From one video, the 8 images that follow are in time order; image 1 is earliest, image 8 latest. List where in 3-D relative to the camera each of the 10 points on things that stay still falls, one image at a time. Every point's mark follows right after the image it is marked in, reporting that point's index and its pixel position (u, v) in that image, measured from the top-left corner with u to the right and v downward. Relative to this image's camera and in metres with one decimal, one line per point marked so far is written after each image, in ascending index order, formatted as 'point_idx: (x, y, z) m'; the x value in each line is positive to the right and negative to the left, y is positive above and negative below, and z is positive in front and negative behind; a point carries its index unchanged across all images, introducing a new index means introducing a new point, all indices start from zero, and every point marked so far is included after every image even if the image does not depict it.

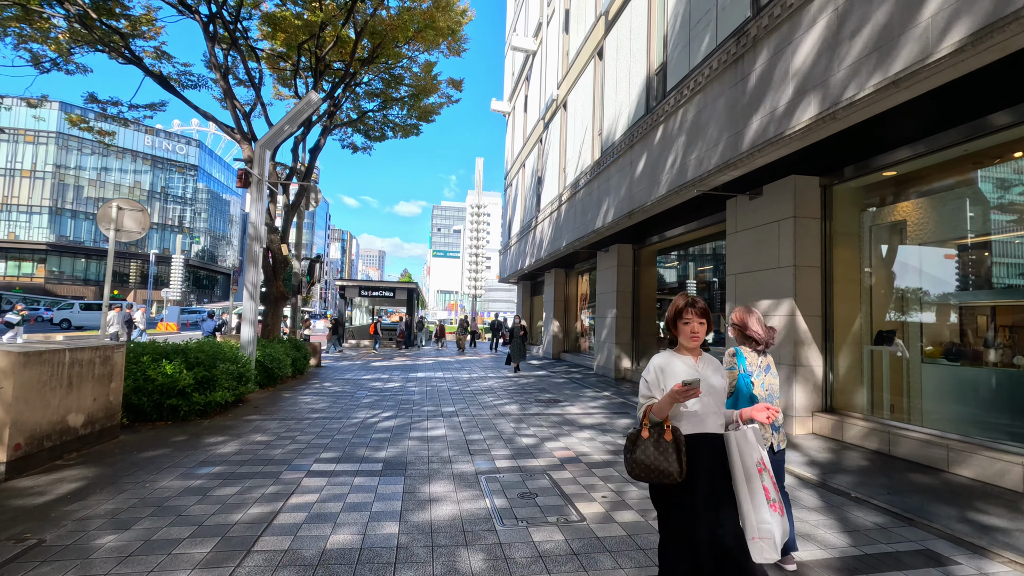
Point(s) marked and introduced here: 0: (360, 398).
0: (-2.8, -2.0, +9.9) m
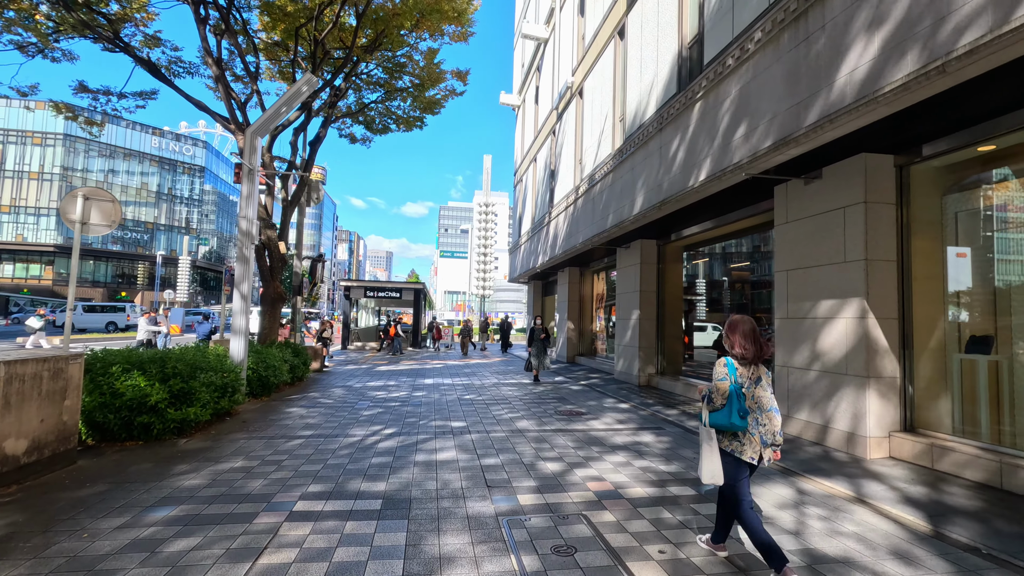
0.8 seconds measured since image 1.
0: (-2.5, -2.0, +9.0) m
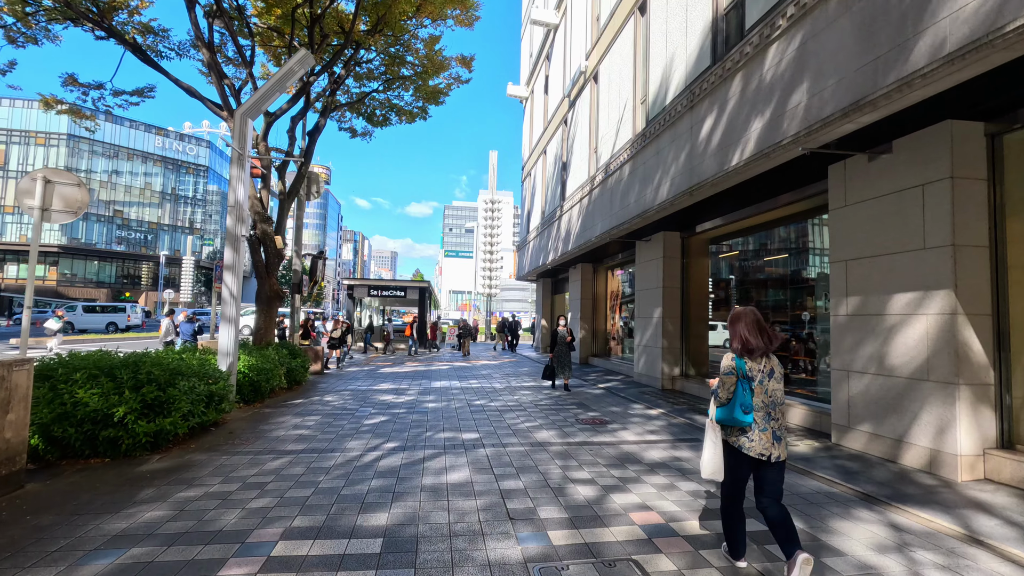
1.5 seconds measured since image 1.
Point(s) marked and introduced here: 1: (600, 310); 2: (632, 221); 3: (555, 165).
0: (-2.3, -2.0, +8.2) m
1: (+2.8, -0.7, +17.4) m
2: (+2.3, +1.3, +10.6) m
3: (+1.5, +4.1, +17.8) m
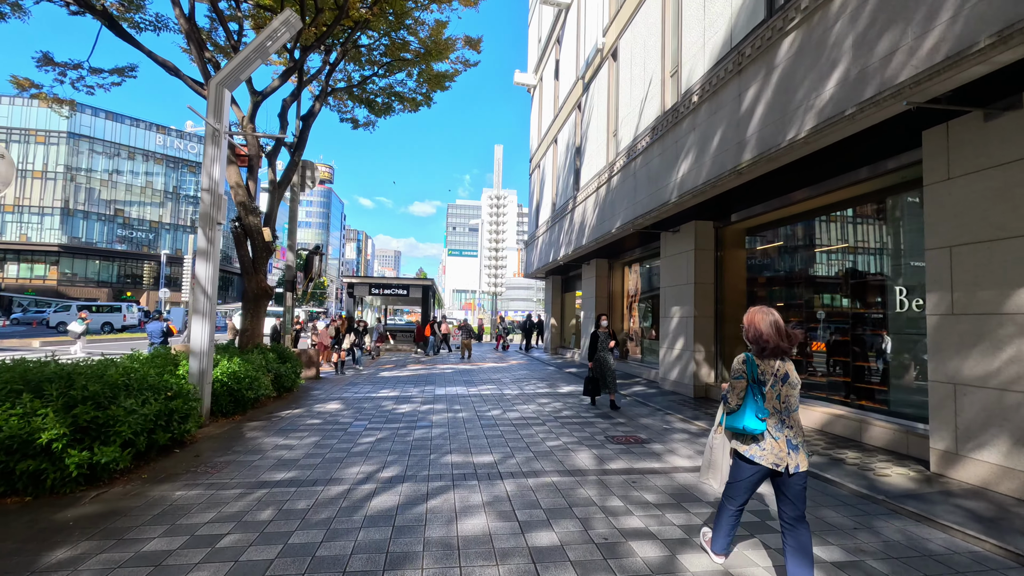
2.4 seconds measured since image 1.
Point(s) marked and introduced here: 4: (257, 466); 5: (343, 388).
0: (-2.0, -1.9, +7.0) m
1: (+3.1, -0.6, +16.2) m
2: (+2.6, +1.4, +9.4) m
3: (+1.7, +4.1, +16.6) m
4: (-2.6, -1.8, +5.5) m
5: (-3.8, -2.2, +12.0) m
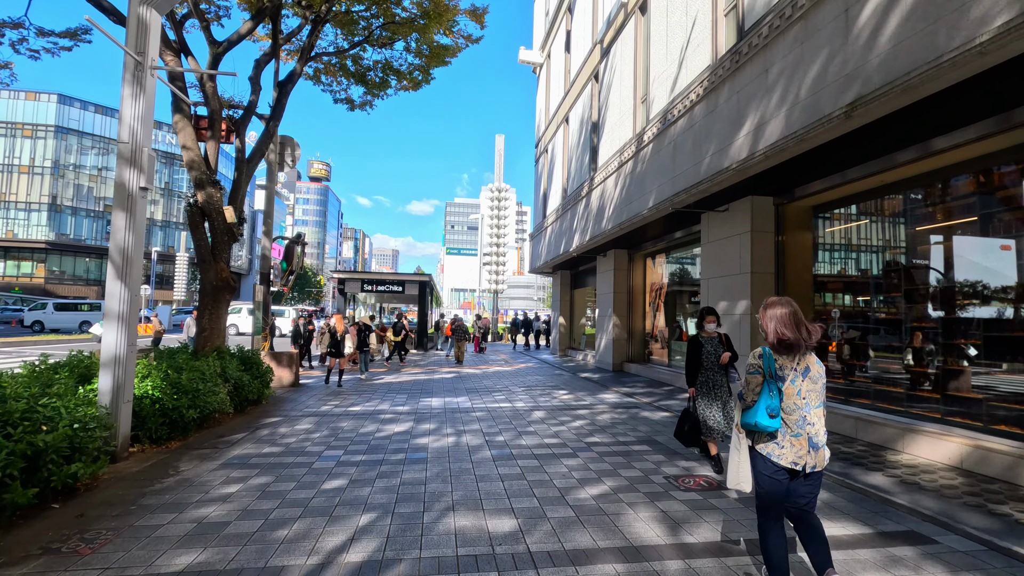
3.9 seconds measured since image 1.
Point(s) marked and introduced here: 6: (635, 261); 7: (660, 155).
0: (-1.8, -1.8, +5.2) m
1: (+3.3, -0.5, +14.3) m
2: (+2.8, +1.6, +7.6) m
3: (+1.9, +4.3, +14.7) m
4: (-2.4, -1.7, +3.7) m
5: (-3.6, -2.1, +10.2) m
6: (+3.3, +0.7, +14.4) m
7: (+2.6, +2.3, +9.5) m
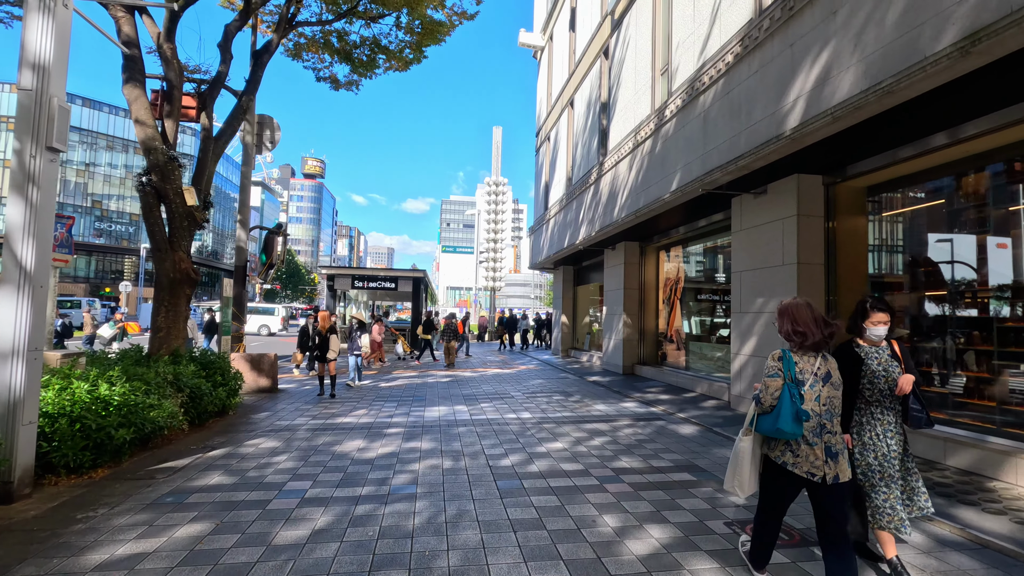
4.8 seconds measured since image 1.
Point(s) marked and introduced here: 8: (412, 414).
0: (-1.7, -1.7, +4.0) m
1: (+3.4, -0.4, +13.2) m
2: (+2.9, +1.6, +6.4) m
3: (+2.0, +4.4, +13.6) m
4: (-2.3, -1.6, +2.5) m
5: (-3.5, -2.0, +9.0) m
6: (+3.3, +0.8, +13.2) m
7: (+2.7, +2.4, +8.3) m
8: (-1.5, -1.9, +8.0) m
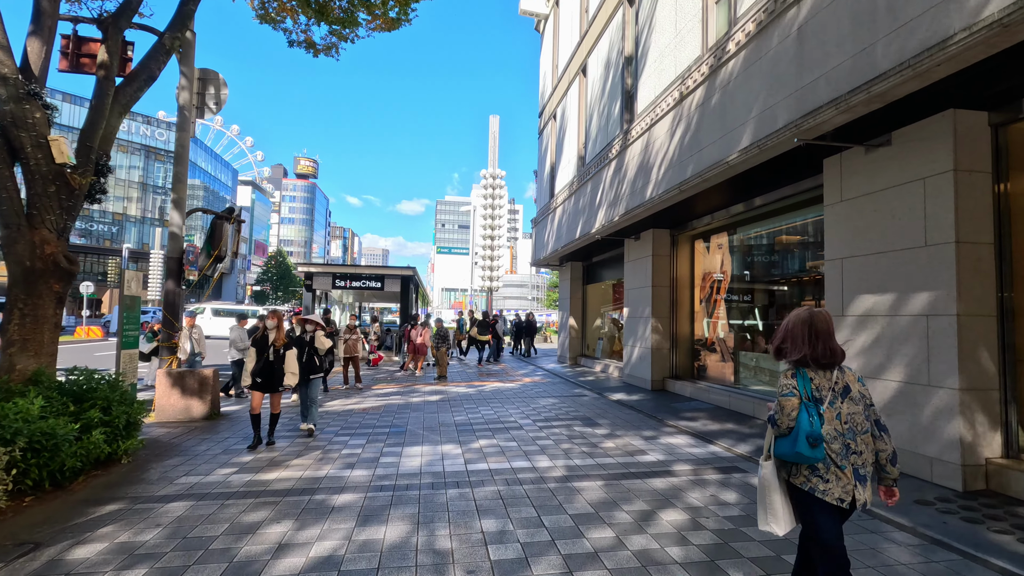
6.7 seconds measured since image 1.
0: (-1.5, -1.6, +1.6) m
1: (+3.4, -0.3, +10.9) m
2: (+3.0, +1.7, +4.1) m
3: (+2.0, +4.4, +11.3) m
4: (-2.1, -1.5, +0.1) m
5: (-3.4, -1.9, +6.6) m
6: (+3.4, +0.9, +10.9) m
7: (+2.8, +2.5, +6.0) m
8: (-1.4, -1.9, +5.7) m
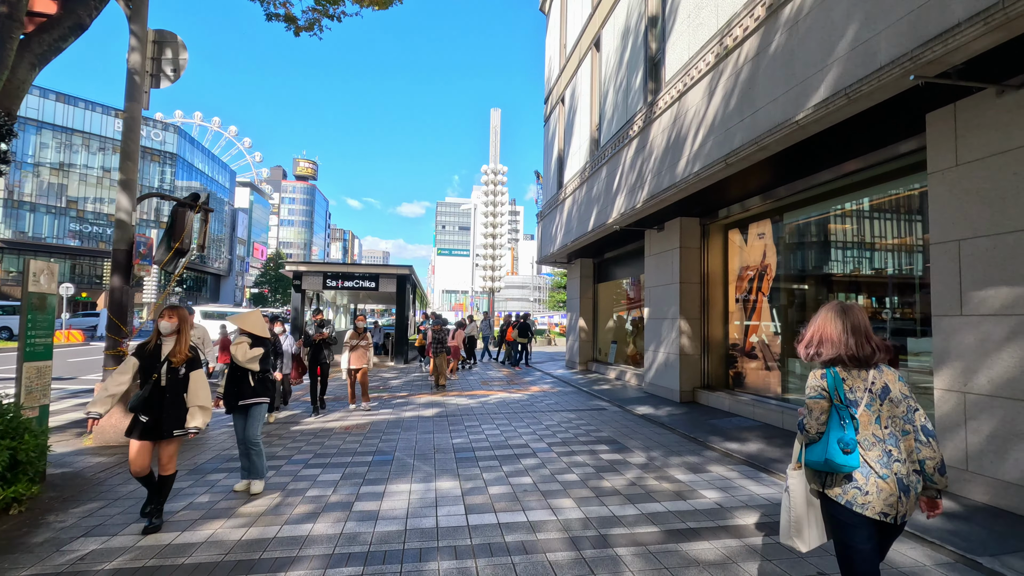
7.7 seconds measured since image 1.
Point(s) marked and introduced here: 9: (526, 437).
0: (-1.4, -1.5, +0.2) m
1: (+3.6, -0.3, +9.5) m
2: (+3.1, +1.8, +2.7) m
3: (+2.2, +4.5, +9.9) m
4: (-2.0, -1.5, -1.3) m
5: (-3.3, -1.9, +5.2) m
6: (+3.5, +0.9, +9.5) m
7: (+2.9, +2.6, +4.6) m
8: (-1.2, -1.8, +4.3) m
9: (+0.2, -2.0, +7.1) m
